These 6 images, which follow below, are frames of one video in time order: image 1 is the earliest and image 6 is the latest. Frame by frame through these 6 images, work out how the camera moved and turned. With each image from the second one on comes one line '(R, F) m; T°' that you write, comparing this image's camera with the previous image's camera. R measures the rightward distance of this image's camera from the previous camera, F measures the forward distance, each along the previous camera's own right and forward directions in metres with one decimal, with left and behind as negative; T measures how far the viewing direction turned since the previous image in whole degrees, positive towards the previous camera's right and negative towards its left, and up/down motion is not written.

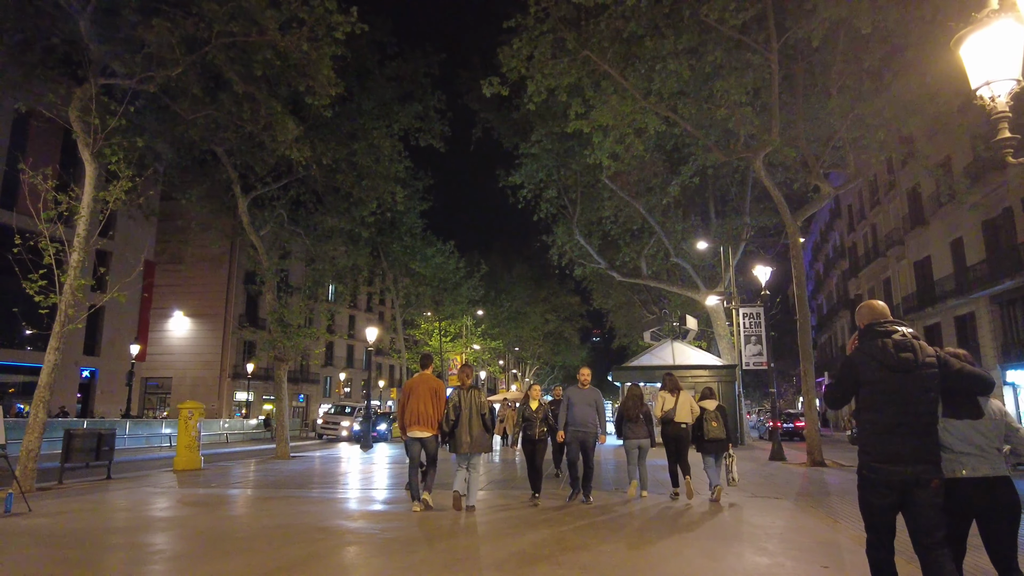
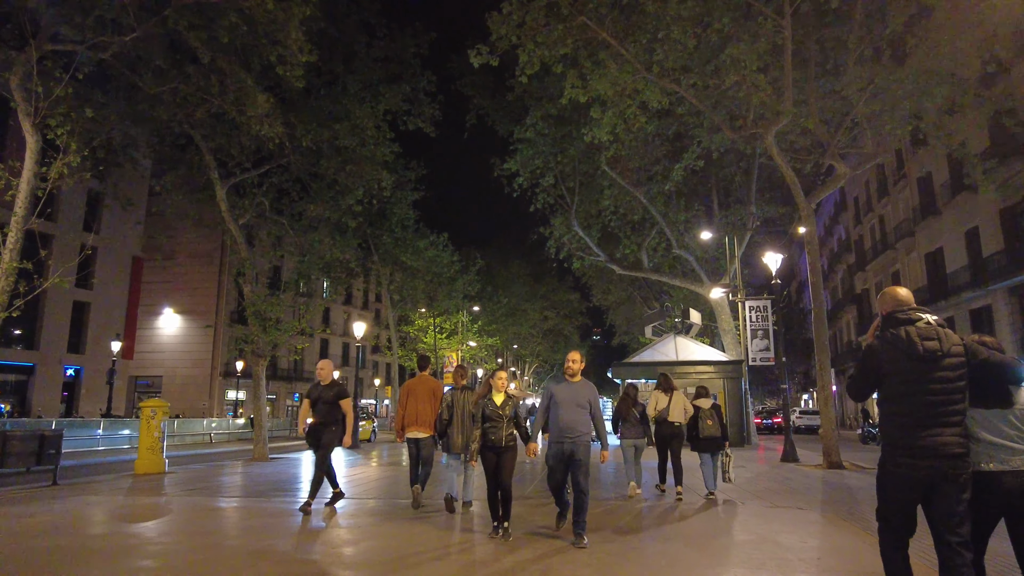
(+0.2, +1.2) m; 0°
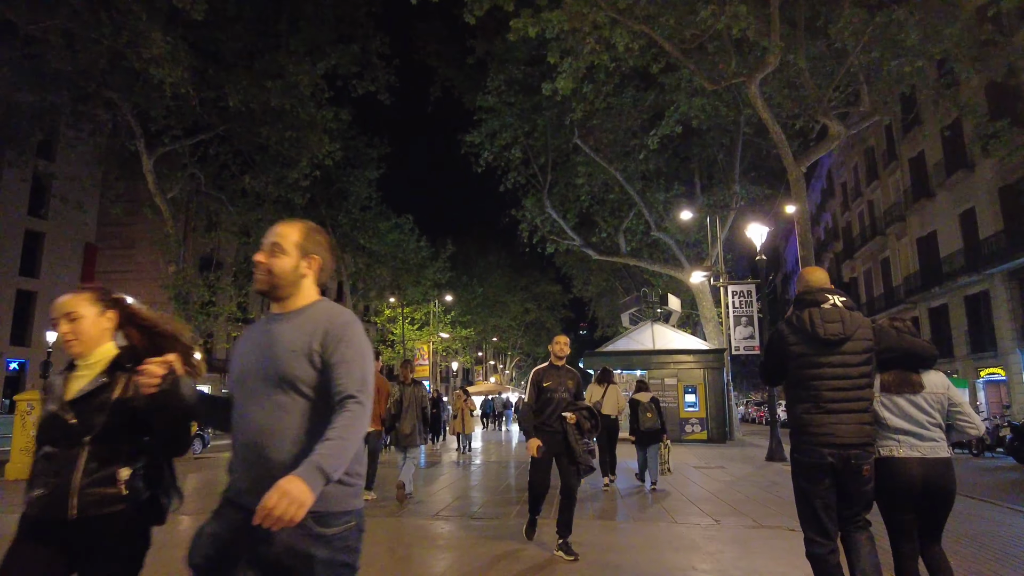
(+0.8, +1.9) m; +1°
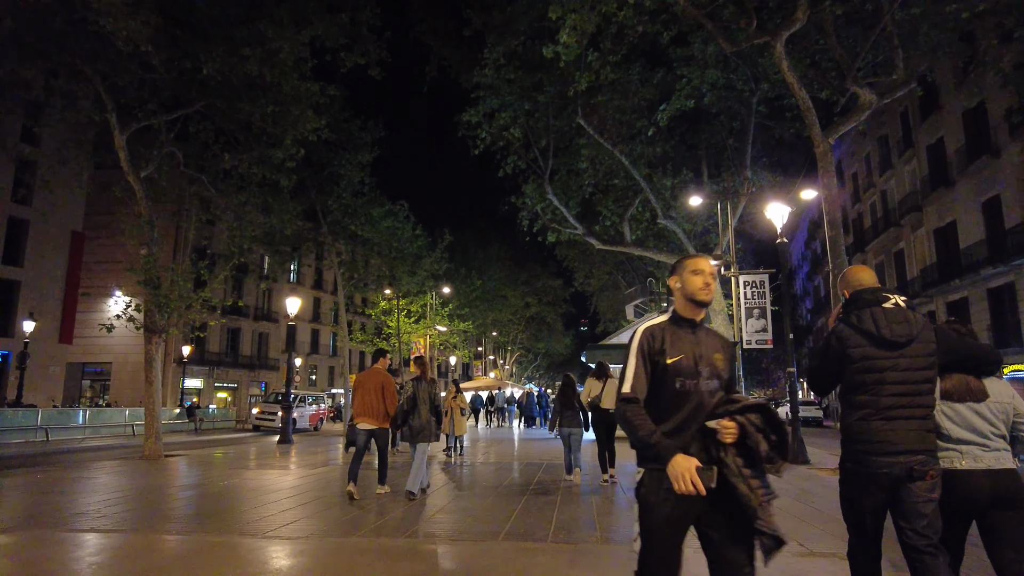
(+0.1, +1.3) m; 0°
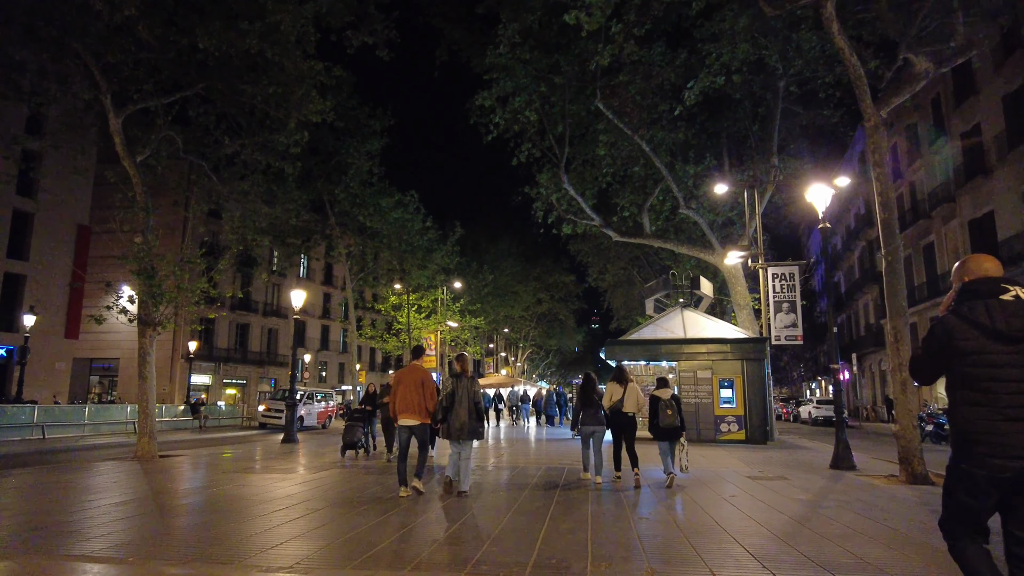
(-0.1, +1.0) m; -1°
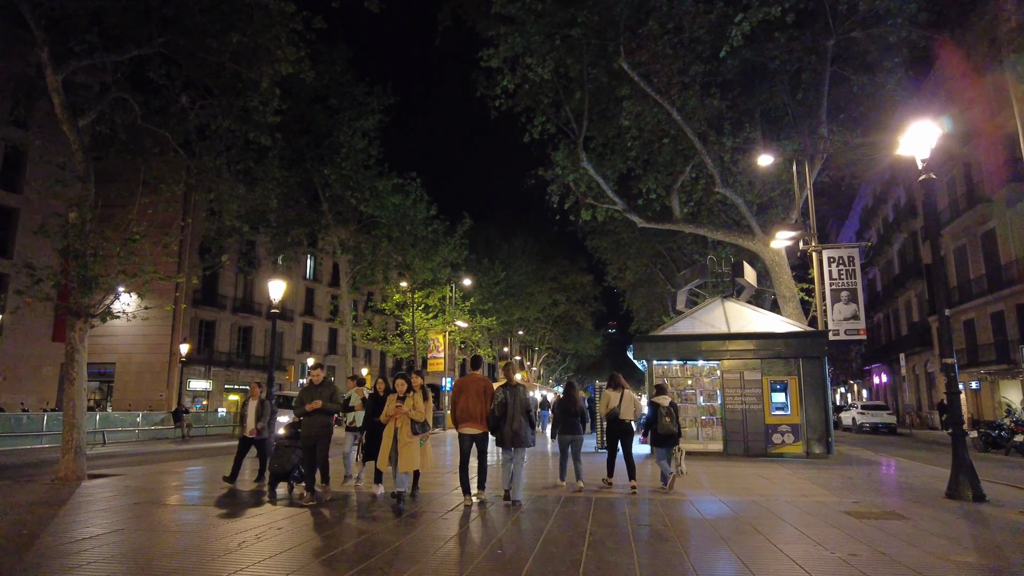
(+0.1, +2.7) m; -1°
